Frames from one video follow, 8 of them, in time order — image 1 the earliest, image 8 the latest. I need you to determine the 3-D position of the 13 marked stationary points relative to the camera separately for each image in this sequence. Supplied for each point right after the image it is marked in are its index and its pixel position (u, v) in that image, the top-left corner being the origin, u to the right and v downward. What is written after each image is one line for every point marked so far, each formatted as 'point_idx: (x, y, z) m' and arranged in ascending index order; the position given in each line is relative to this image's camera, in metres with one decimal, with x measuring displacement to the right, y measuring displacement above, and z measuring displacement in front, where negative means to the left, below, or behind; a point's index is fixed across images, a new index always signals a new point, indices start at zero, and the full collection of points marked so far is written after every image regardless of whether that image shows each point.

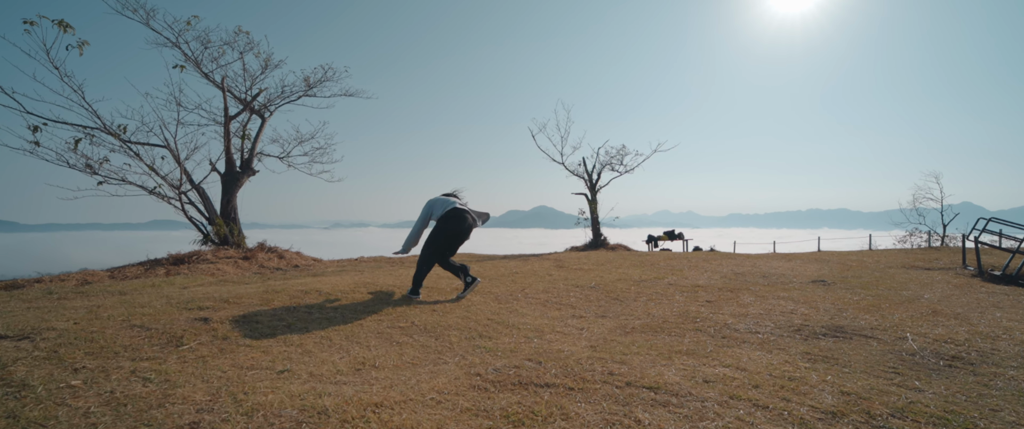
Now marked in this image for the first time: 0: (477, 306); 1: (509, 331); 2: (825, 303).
0: (-0.4, -1.1, +5.3) m
1: (0.0, -1.0, +4.1) m
2: (+3.7, -1.0, +5.4) m
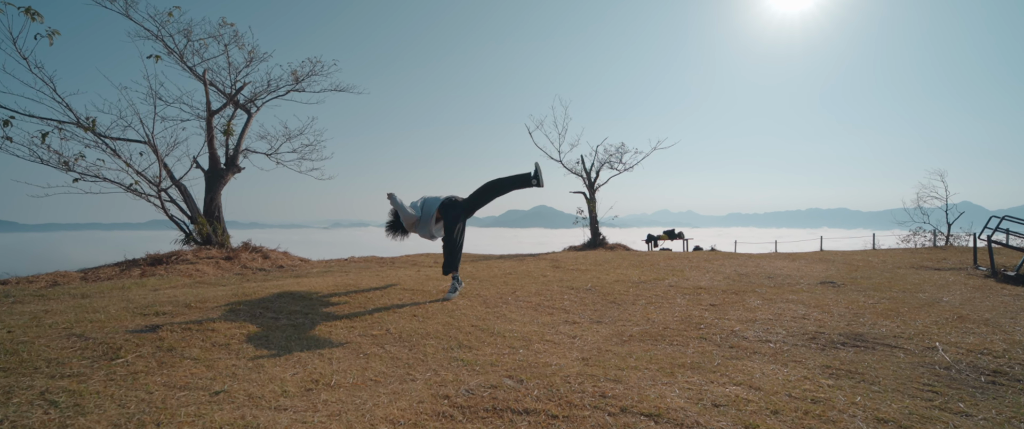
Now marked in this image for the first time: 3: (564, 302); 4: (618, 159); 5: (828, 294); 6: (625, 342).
0: (-0.5, -1.0, +4.9) m
1: (-0.2, -1.0, +3.7) m
2: (+3.5, -1.0, +5.0) m
3: (+0.6, -1.0, +5.5) m
4: (+3.4, +1.8, +15.2) m
5: (+4.1, -1.0, +6.1) m
6: (+0.9, -1.0, +3.7) m
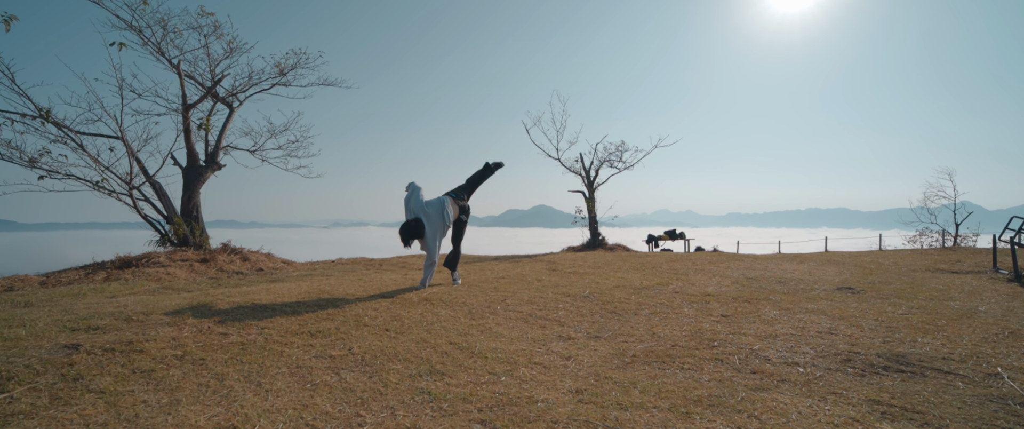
0: (-0.6, -1.0, +4.3) m
1: (-0.3, -1.0, +3.1) m
2: (+3.4, -1.0, +4.5) m
3: (+0.5, -1.0, +5.0) m
4: (+3.3, +1.8, +14.7) m
5: (+4.0, -1.0, +5.5) m
6: (+0.8, -1.0, +3.2) m
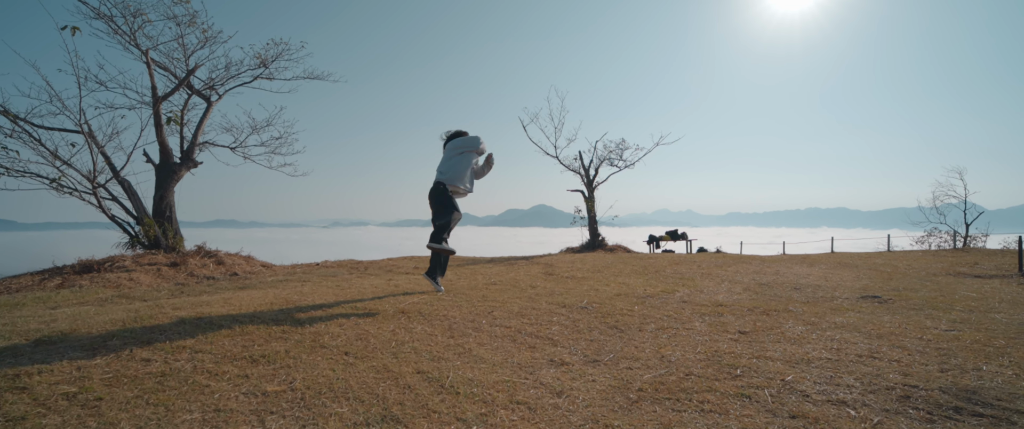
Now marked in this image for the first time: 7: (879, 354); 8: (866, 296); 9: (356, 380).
0: (-0.8, -1.0, +3.7) m
1: (-0.4, -1.0, +2.5) m
2: (+3.3, -1.0, +3.9) m
3: (+0.4, -1.1, +4.3) m
4: (+3.2, +1.8, +14.1) m
5: (+3.9, -1.1, +4.9) m
6: (+0.7, -1.0, +2.5) m
7: (+2.7, -1.0, +3.4) m
8: (+4.7, -1.1, +6.2) m
9: (-0.9, -1.0, +2.8) m
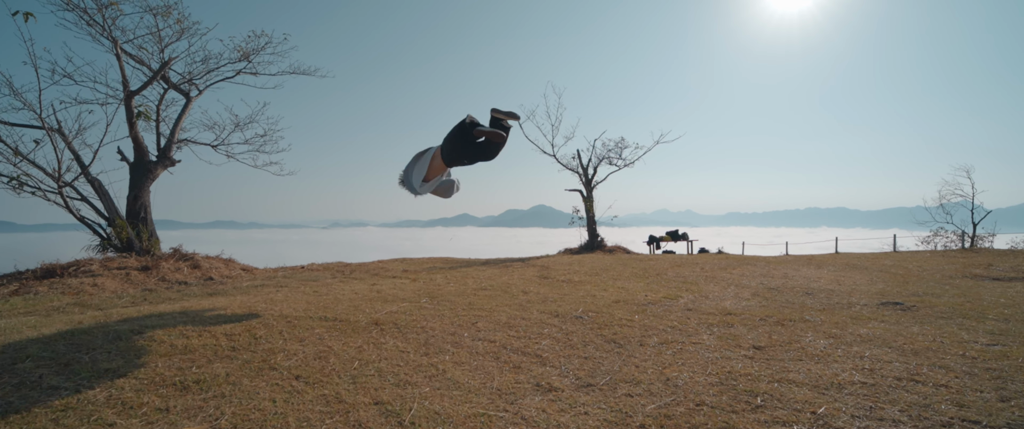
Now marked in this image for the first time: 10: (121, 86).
0: (-0.9, -1.0, +3.2) m
1: (-0.5, -1.0, +2.0) m
2: (+3.2, -1.0, +3.4) m
3: (+0.2, -1.1, +3.8) m
4: (+3.0, +1.8, +13.6) m
5: (+3.8, -1.0, +4.4) m
6: (+0.5, -1.0, +2.0) m
7: (+2.5, -1.0, +2.9) m
8: (+4.6, -1.1, +5.7) m
9: (-1.1, -1.0, +2.3) m
10: (-7.1, +2.3, +8.5) m
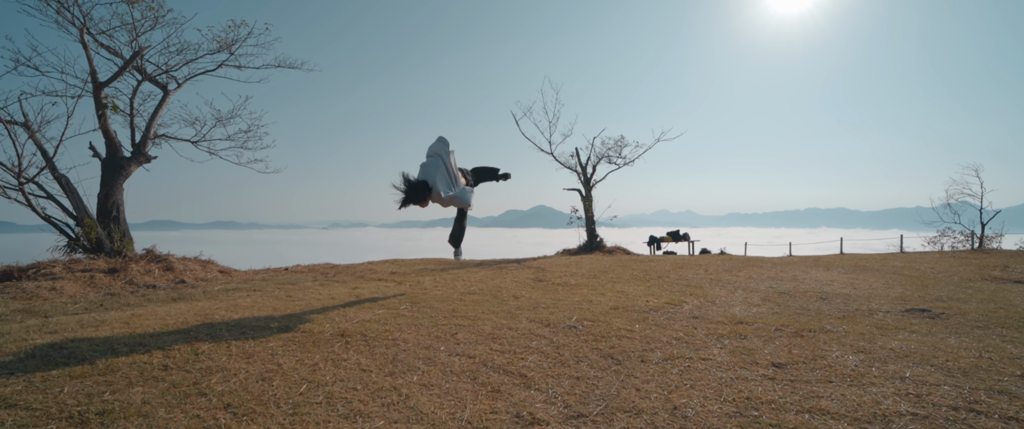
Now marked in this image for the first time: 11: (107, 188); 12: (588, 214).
0: (-1.0, -1.0, +2.7) m
1: (-0.7, -1.0, +1.5) m
2: (+3.0, -1.0, +2.9) m
3: (+0.1, -1.0, +3.3) m
4: (+2.9, +1.8, +13.1) m
5: (+3.6, -1.0, +3.9) m
6: (+0.4, -1.0, +1.5) m
7: (+2.4, -1.0, +2.4) m
8: (+4.4, -1.1, +5.2) m
9: (-1.2, -1.0, +1.8) m
10: (-7.2, +2.4, +8.0) m
11: (-7.6, +0.5, +8.8) m
12: (+2.5, 0.0, +15.3) m
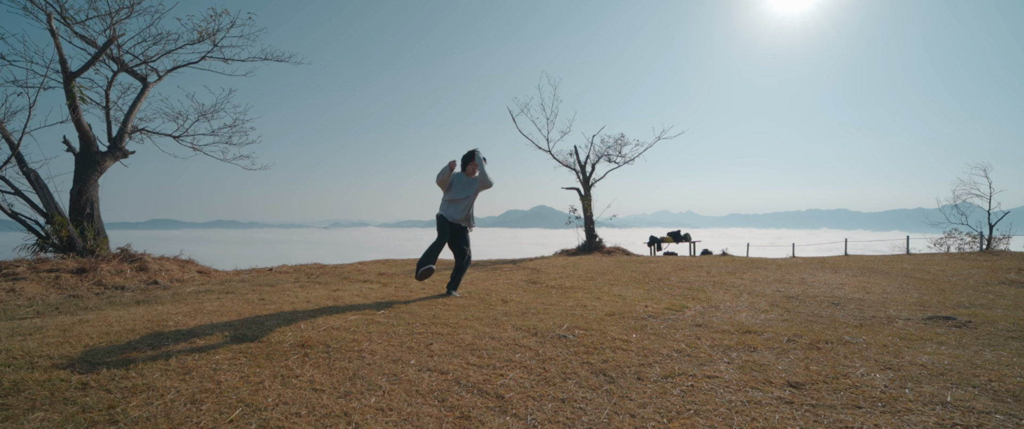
0: (-1.2, -1.0, +2.3) m
1: (-0.8, -1.0, +1.1) m
2: (+2.9, -1.0, +2.4) m
3: (0.0, -1.0, +2.9) m
4: (+2.8, +1.8, +12.6) m
5: (+3.5, -1.0, +3.5) m
6: (+0.3, -1.0, +1.1) m
7: (+2.3, -1.0, +2.0) m
8: (+4.3, -1.0, +4.8) m
9: (-1.3, -0.9, +1.4) m
10: (-7.4, +2.4, +7.6) m
11: (-7.8, +0.5, +8.4) m
12: (+2.4, 0.0, +14.9) m
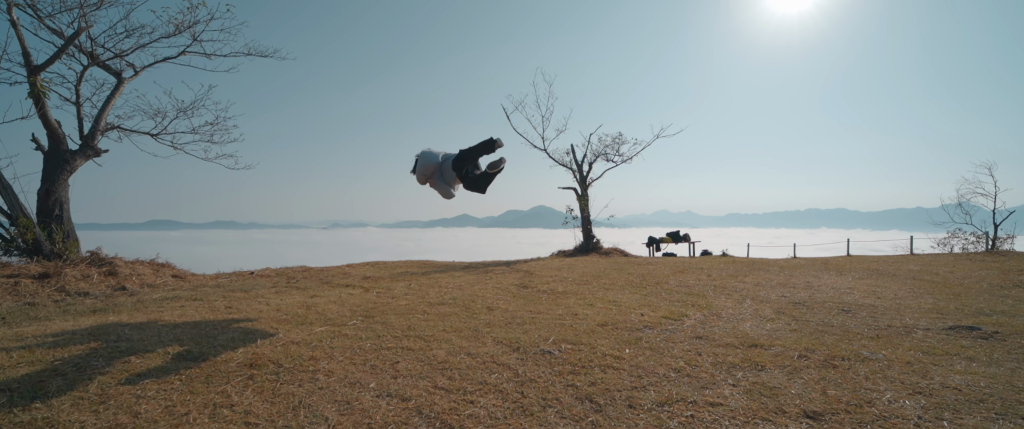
0: (-1.3, -1.0, +1.9) m
1: (-0.9, -1.0, +0.7) m
2: (+2.7, -1.0, +2.1) m
3: (-0.2, -1.0, +2.5) m
4: (+2.6, +1.8, +12.3) m
5: (+3.3, -1.0, +3.1) m
6: (+0.1, -1.0, +0.7) m
7: (+2.1, -1.0, +1.6) m
8: (+4.1, -1.0, +4.4) m
9: (-1.5, -1.0, +1.0) m
10: (-7.5, +2.4, +7.2) m
11: (-7.9, +0.5, +8.0) m
12: (+2.2, 0.0, +14.5) m
